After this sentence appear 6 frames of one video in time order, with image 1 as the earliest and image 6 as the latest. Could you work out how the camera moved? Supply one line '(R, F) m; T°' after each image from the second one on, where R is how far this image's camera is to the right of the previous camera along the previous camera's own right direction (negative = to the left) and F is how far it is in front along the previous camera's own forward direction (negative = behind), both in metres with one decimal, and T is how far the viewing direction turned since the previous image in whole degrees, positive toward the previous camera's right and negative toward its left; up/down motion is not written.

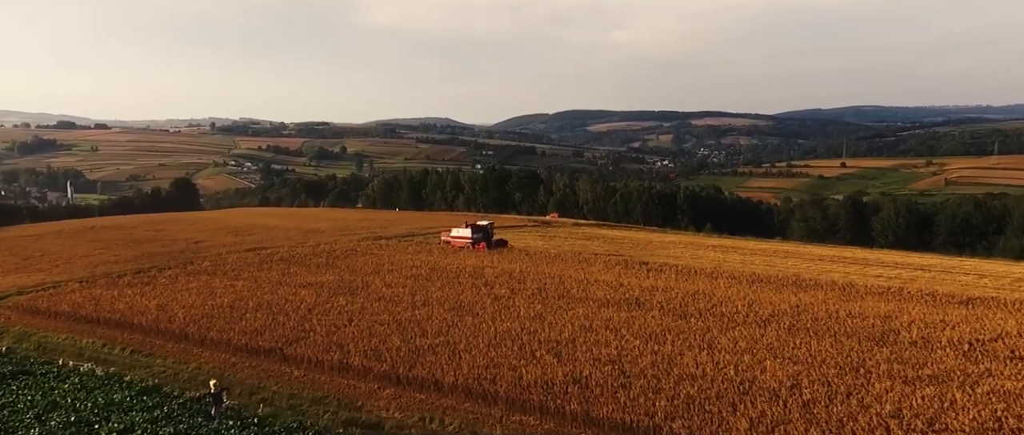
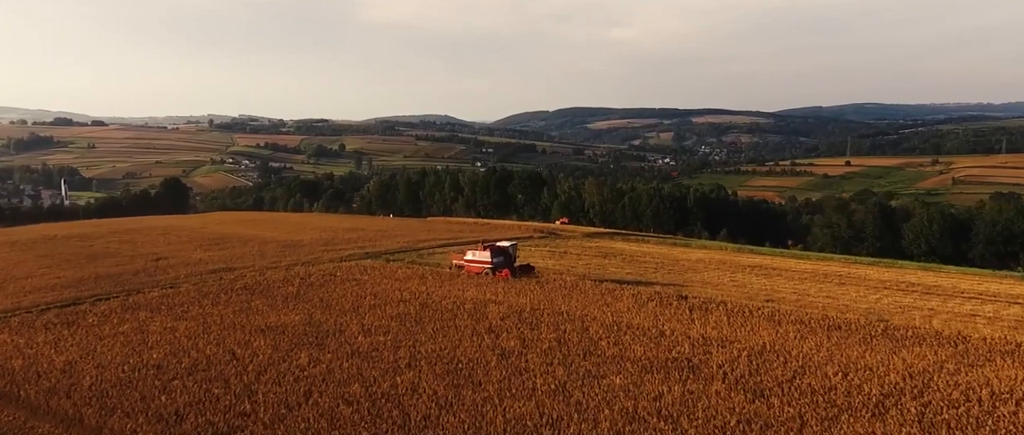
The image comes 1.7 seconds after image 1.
(-0.2, +4.6) m; 0°
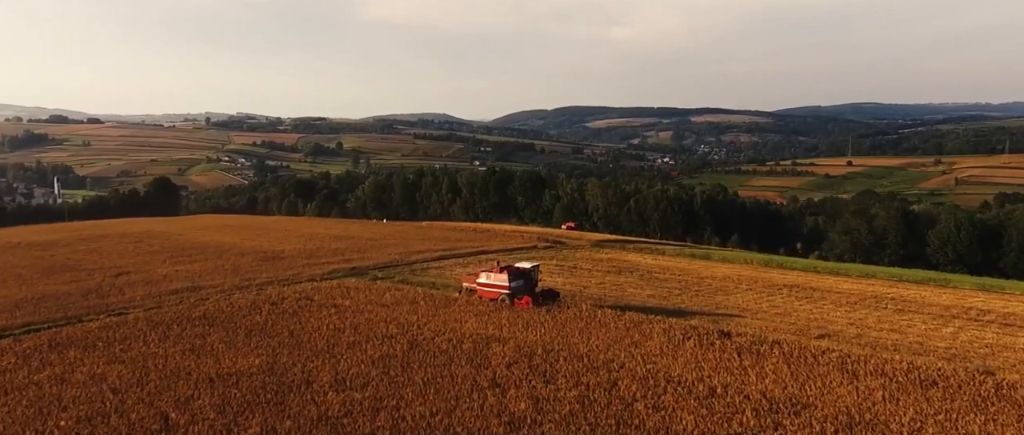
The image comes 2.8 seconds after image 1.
(-0.2, +3.6) m; 0°
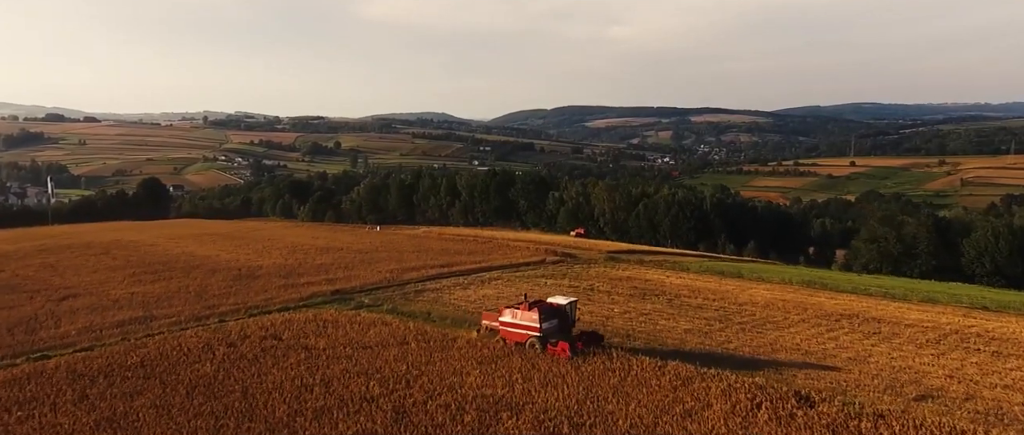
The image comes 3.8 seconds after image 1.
(-0.3, +4.0) m; 0°
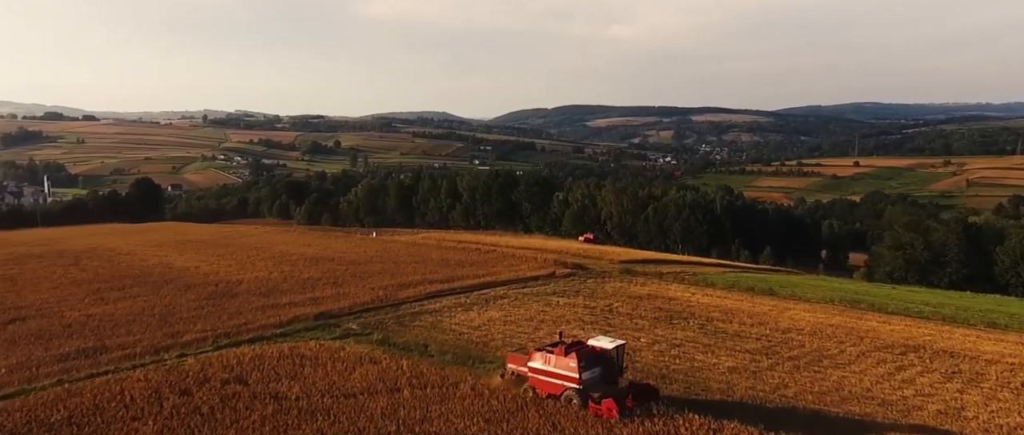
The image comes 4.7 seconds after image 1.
(-0.3, +3.1) m; 0°
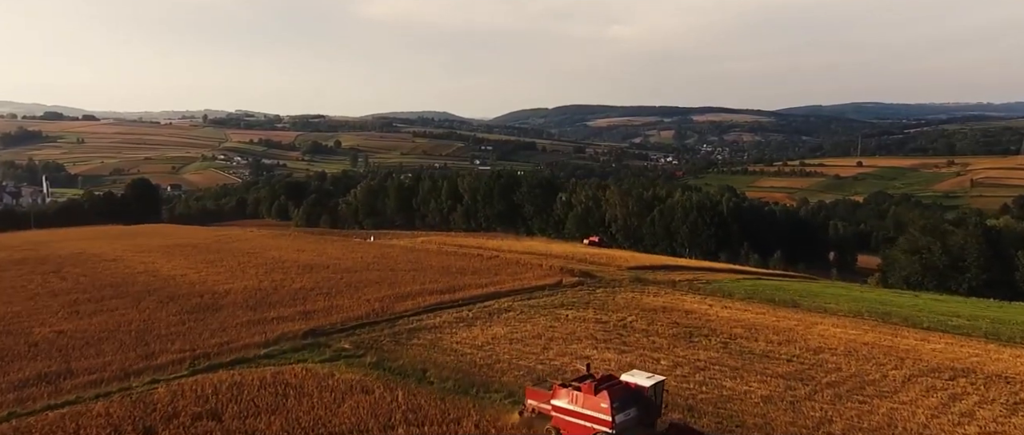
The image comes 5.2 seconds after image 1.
(-0.2, +1.8) m; 0°
